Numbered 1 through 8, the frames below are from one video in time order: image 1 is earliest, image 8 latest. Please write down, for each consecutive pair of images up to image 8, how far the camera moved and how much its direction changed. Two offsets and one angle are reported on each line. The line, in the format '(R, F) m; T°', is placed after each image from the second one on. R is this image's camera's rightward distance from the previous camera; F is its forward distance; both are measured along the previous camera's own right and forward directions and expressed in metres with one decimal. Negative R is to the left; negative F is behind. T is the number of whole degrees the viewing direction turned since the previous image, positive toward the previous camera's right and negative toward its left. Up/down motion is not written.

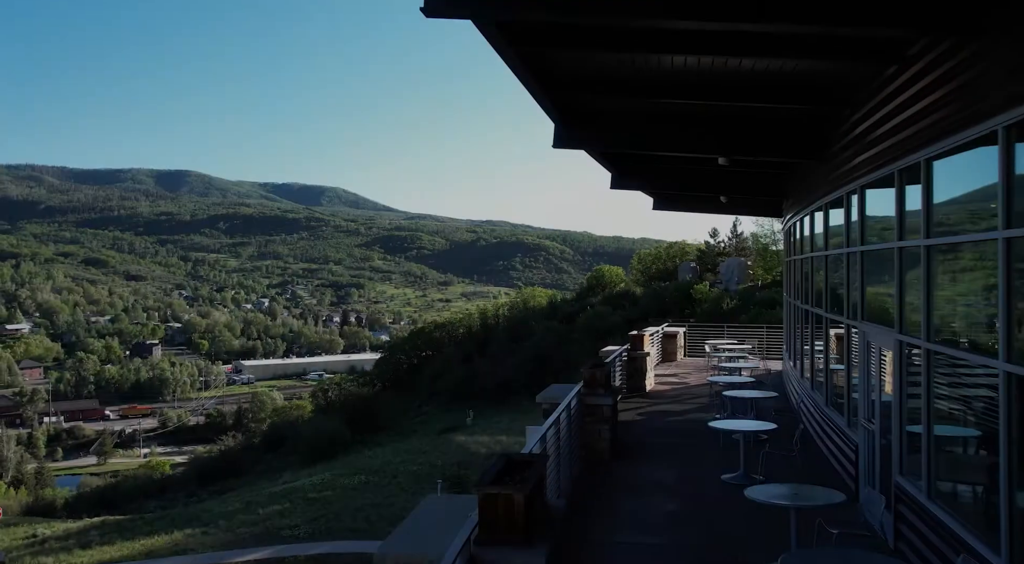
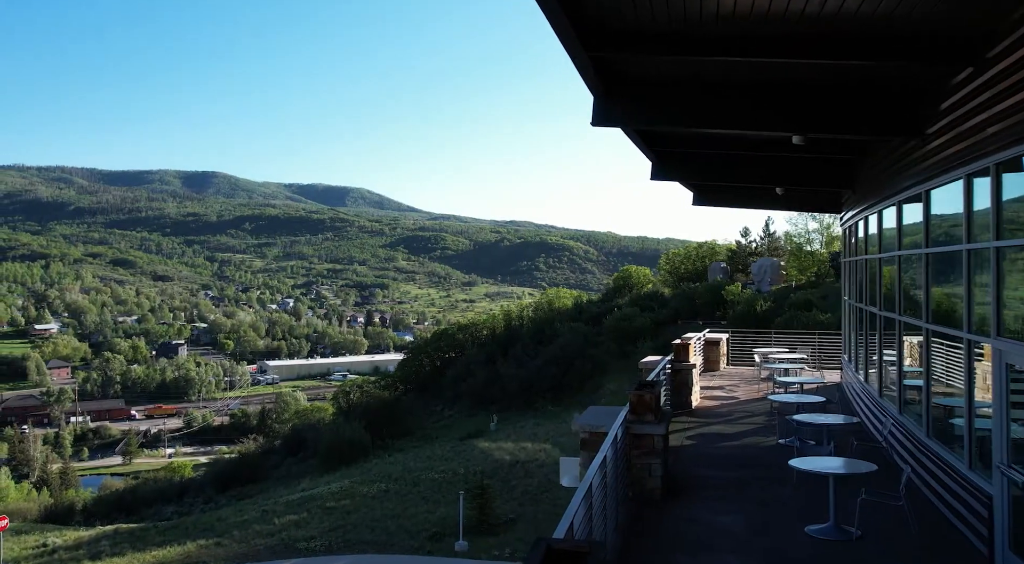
(0.0, +1.0) m; -2°
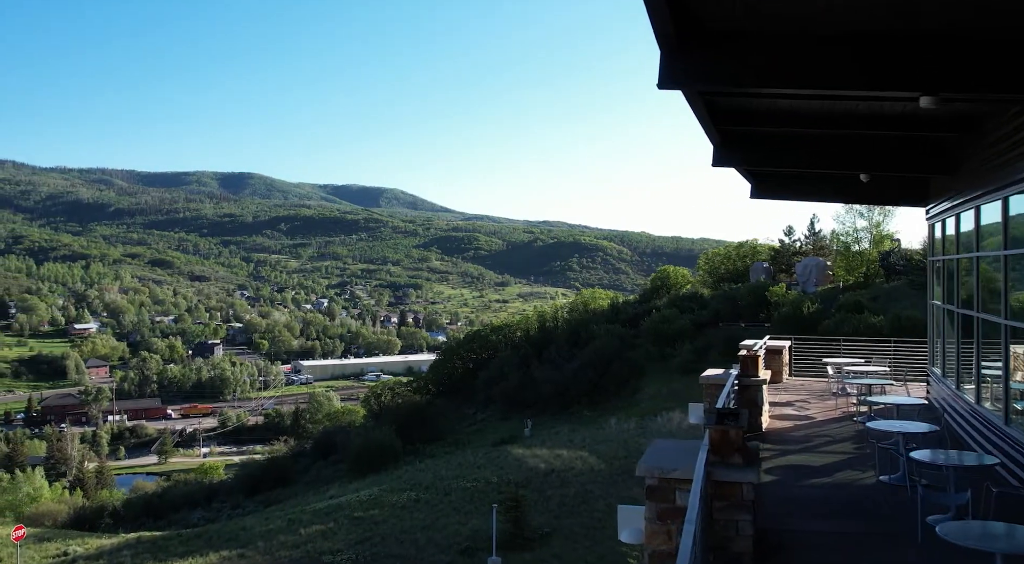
(-0.1, +1.1) m; -2°
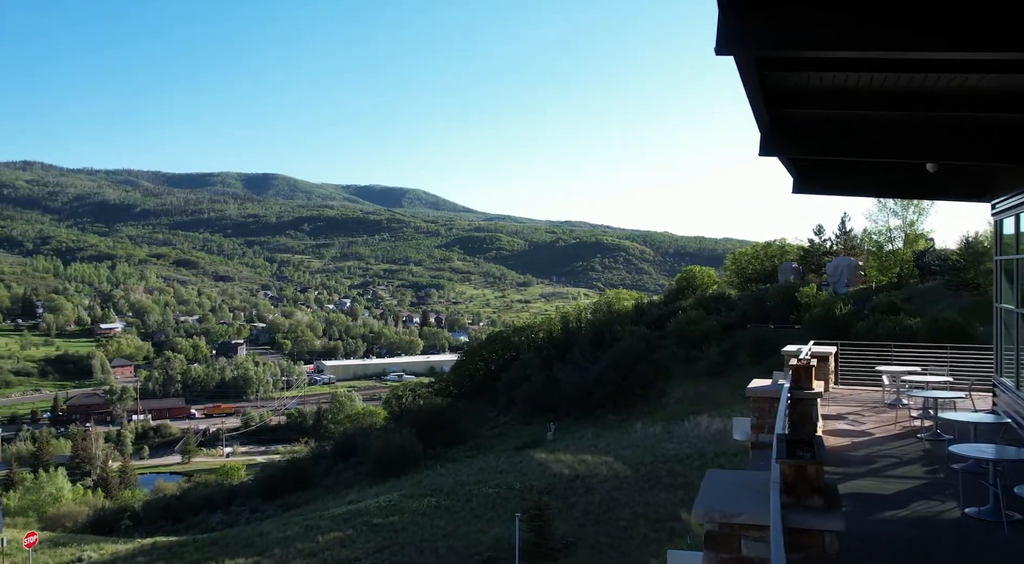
(0.0, +0.7) m; -2°
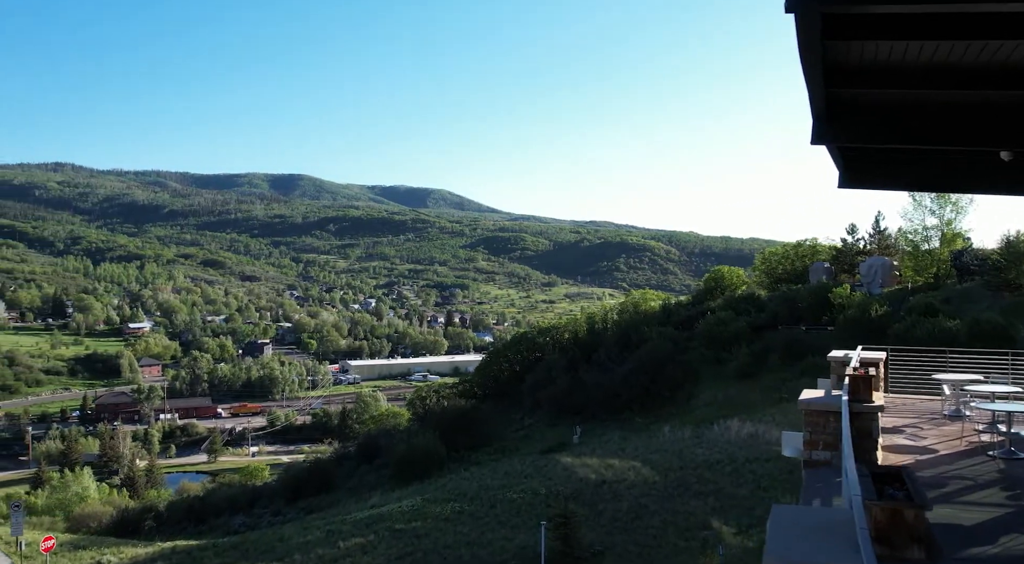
(0.0, +0.6) m; -2°
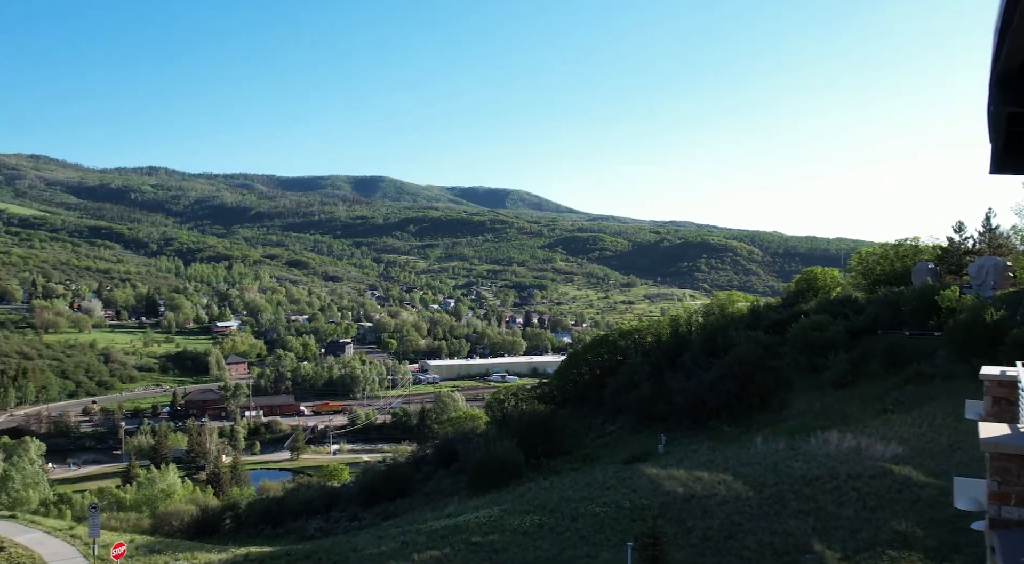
(-0.1, +1.2) m; -6°
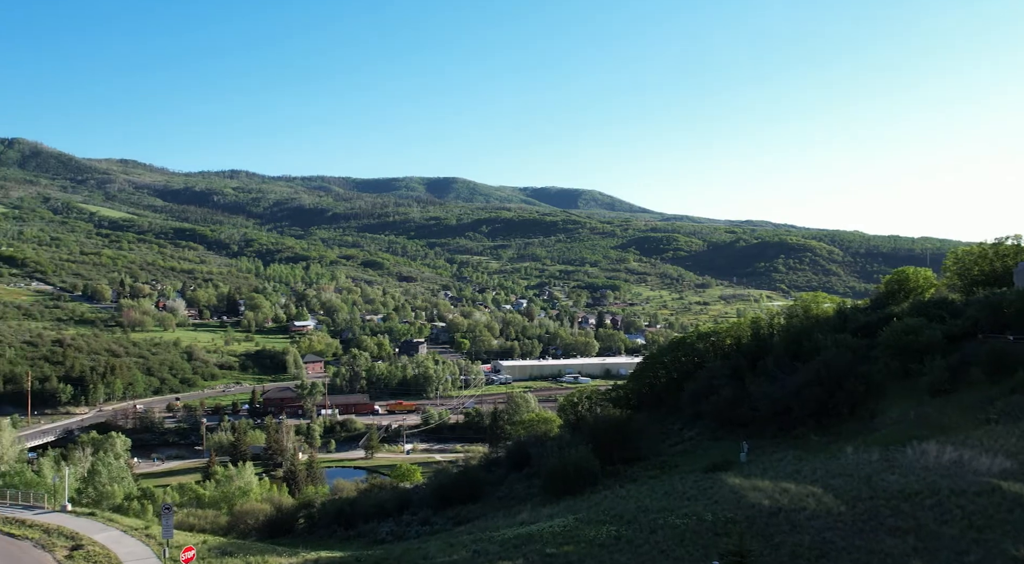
(-0.1, +0.8) m; -5°
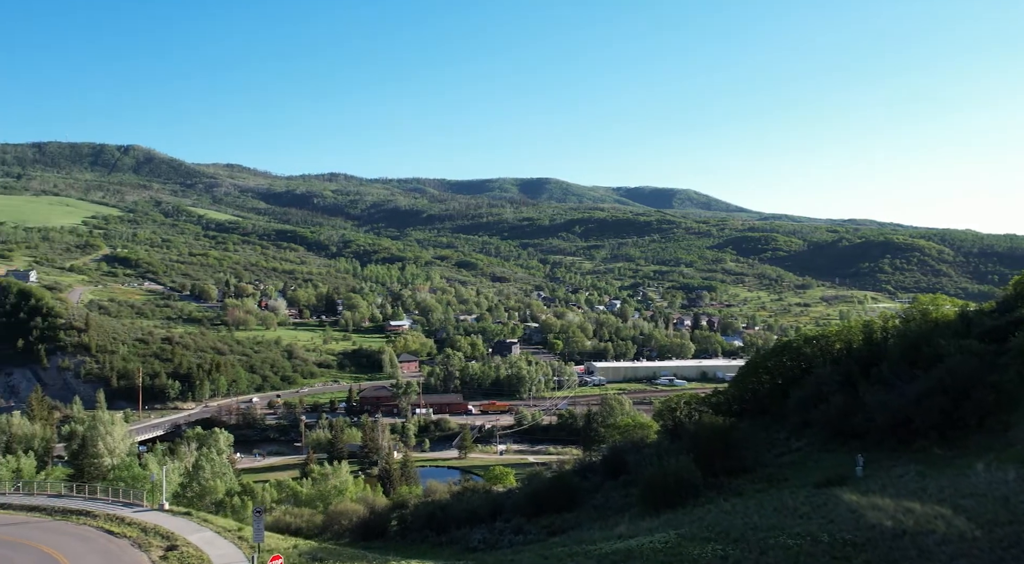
(-0.1, +0.9) m; -7°
